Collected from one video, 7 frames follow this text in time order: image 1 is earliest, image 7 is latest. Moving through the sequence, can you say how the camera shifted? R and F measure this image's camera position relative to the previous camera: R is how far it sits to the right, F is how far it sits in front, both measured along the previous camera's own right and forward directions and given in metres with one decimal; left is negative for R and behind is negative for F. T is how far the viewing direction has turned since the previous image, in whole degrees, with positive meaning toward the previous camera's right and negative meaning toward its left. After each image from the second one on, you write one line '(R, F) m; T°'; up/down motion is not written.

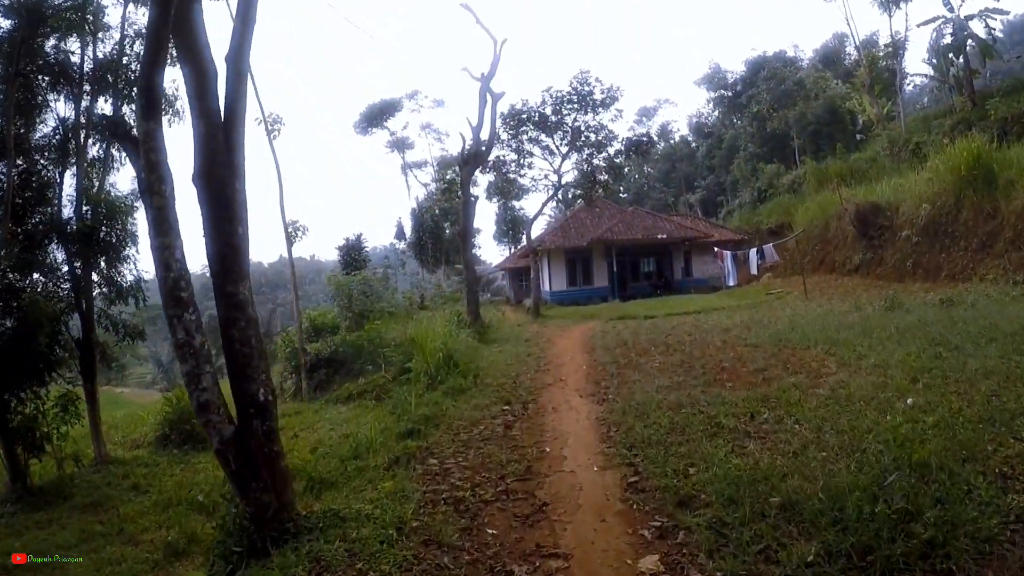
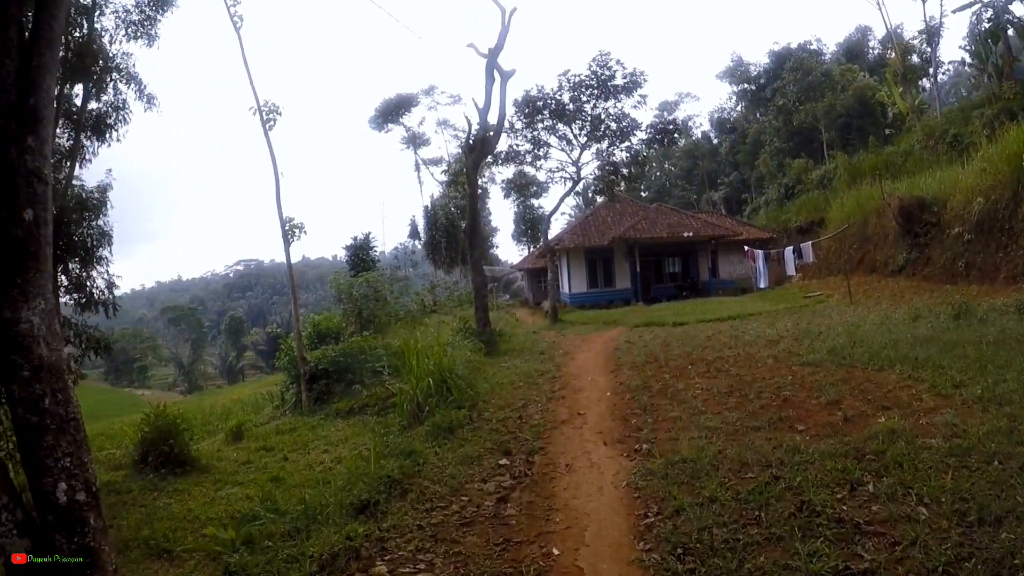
(+0.1, +1.7) m; -2°
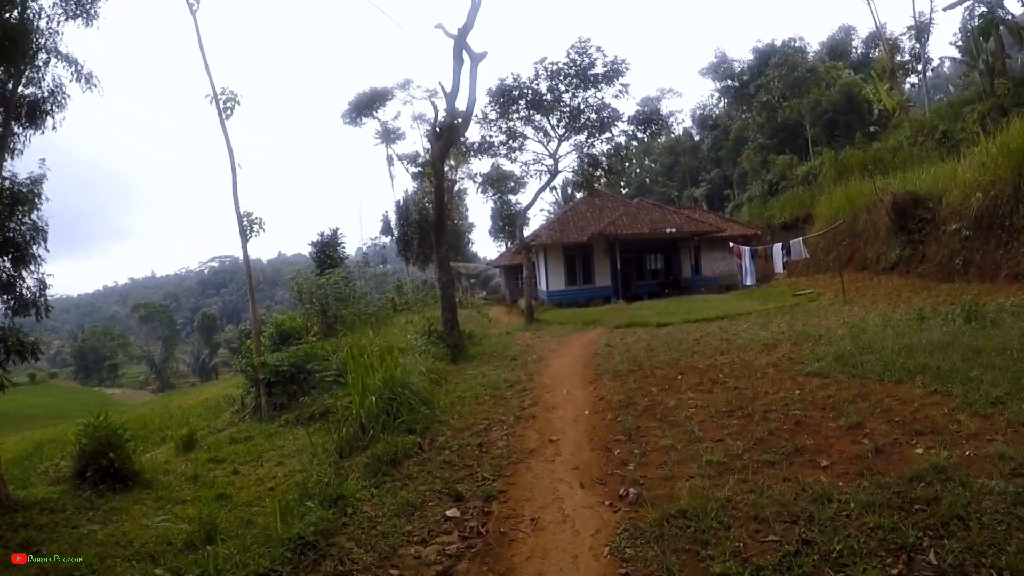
(+0.2, +1.1) m; +2°
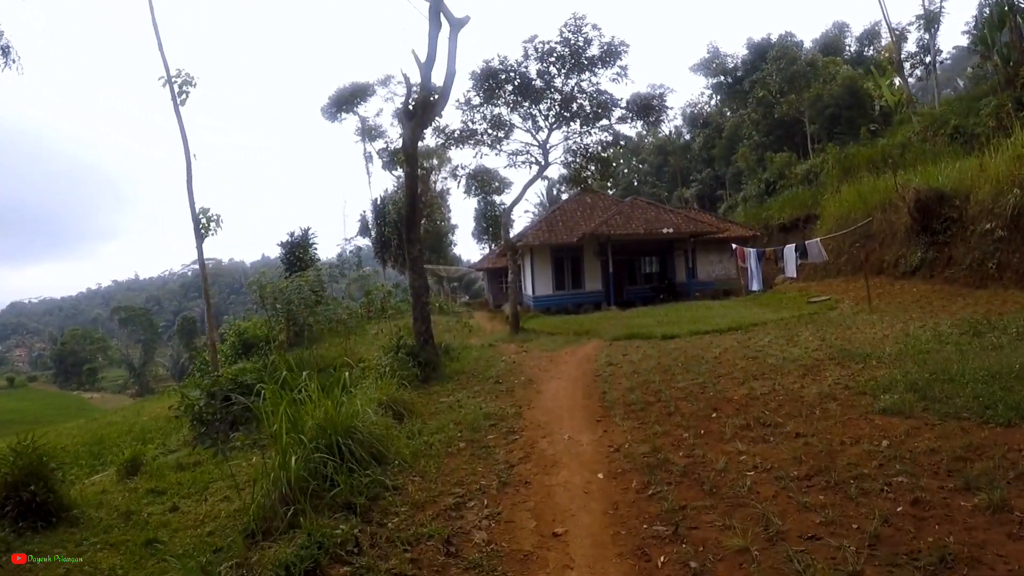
(0.0, +1.7) m; +1°
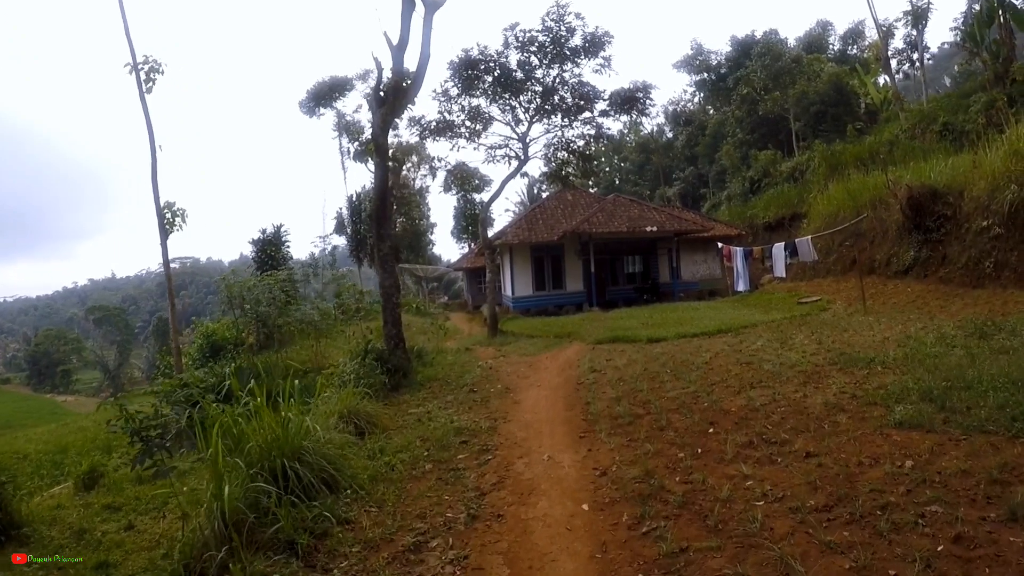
(+0.1, +0.6) m; +1°
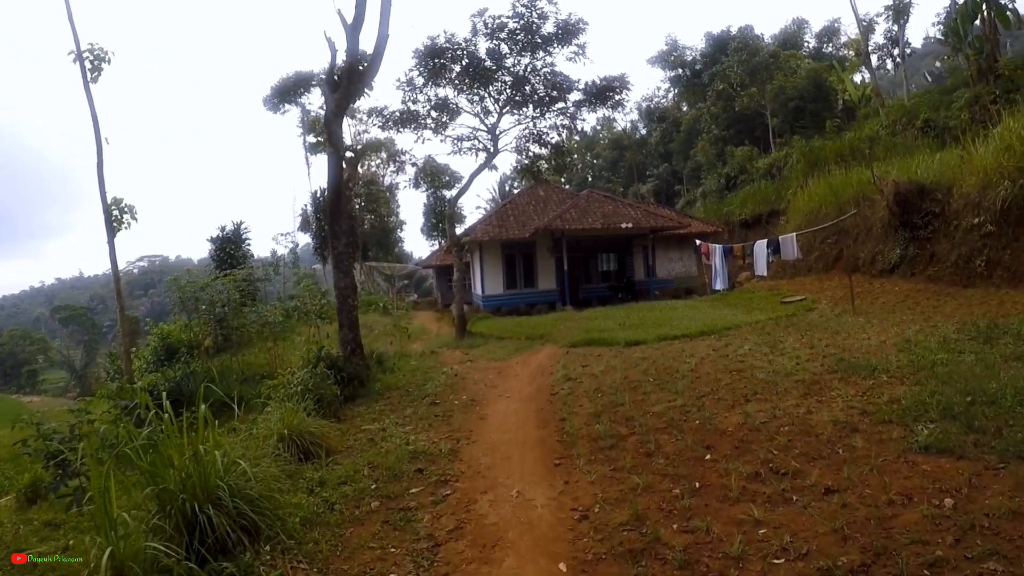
(+0.1, +0.8) m; +2°
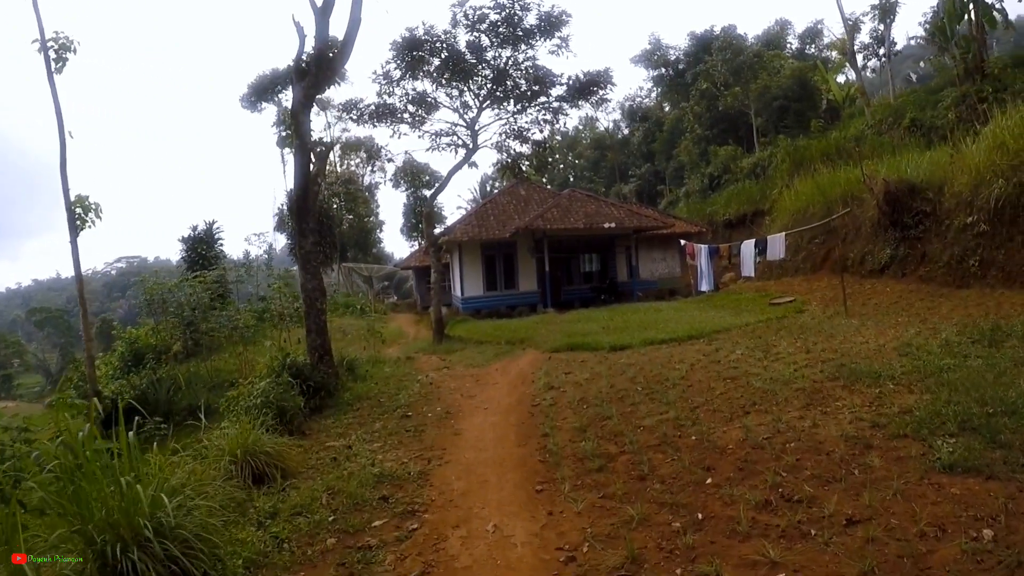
(0.0, +0.5) m; +1°
